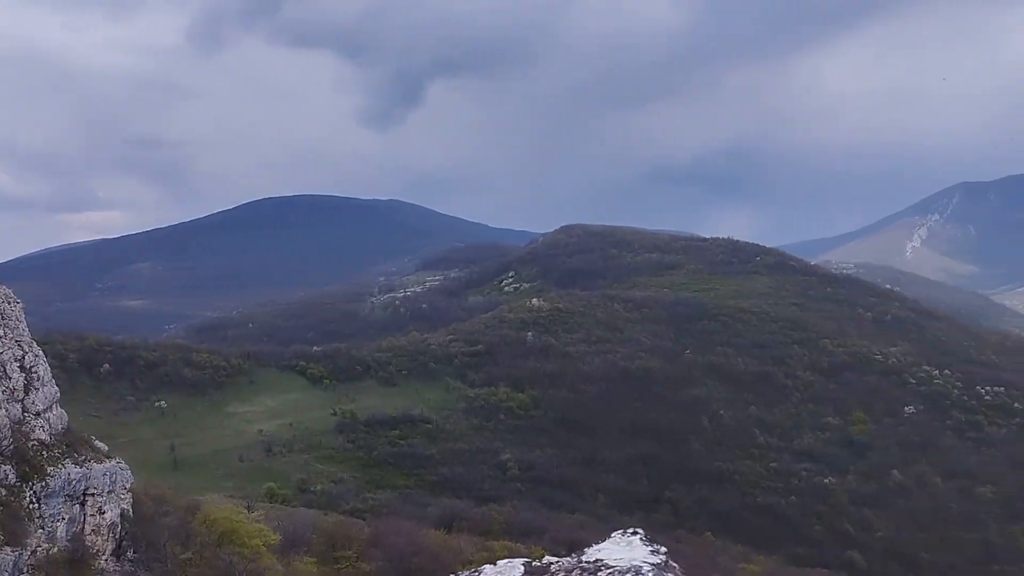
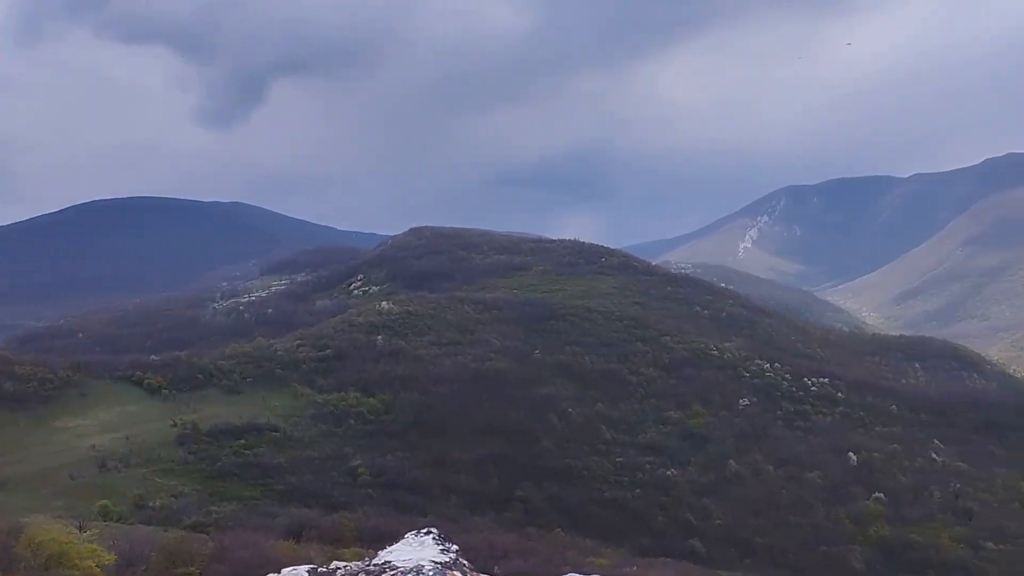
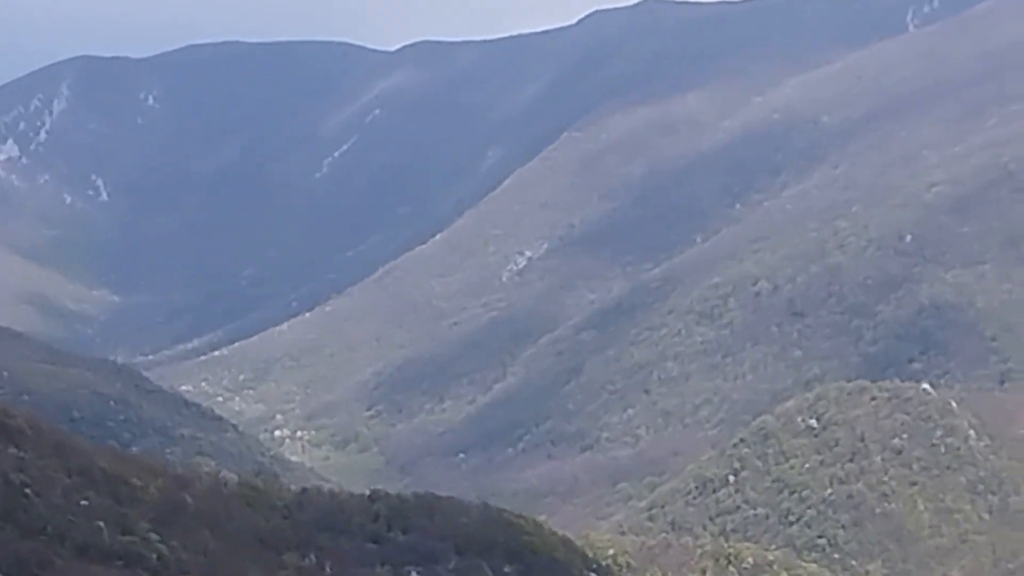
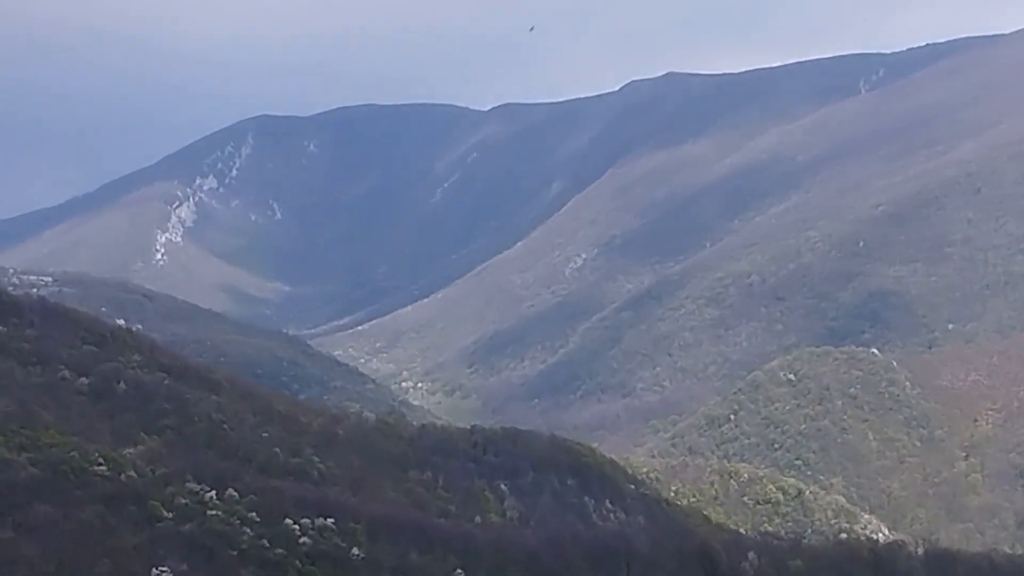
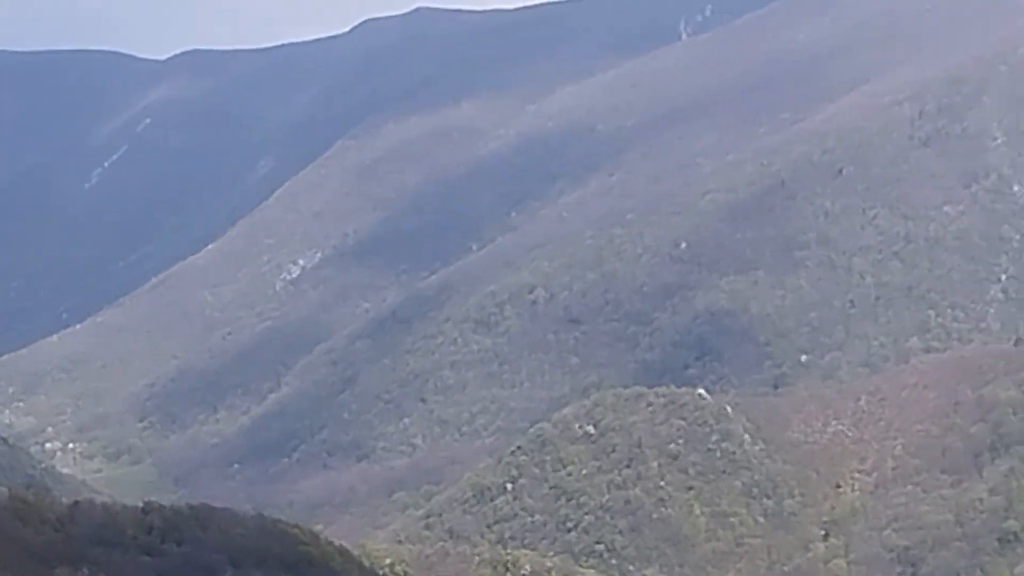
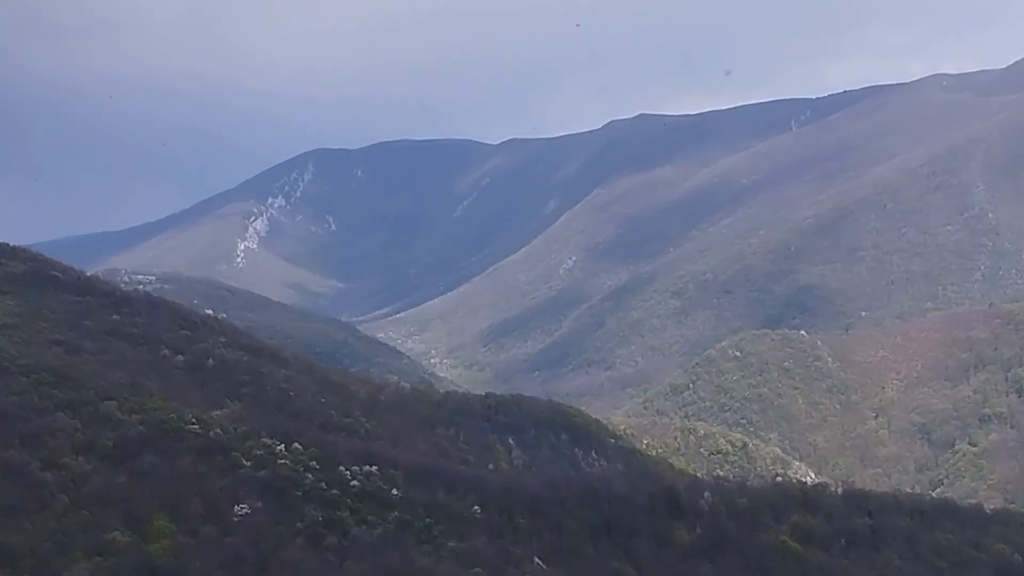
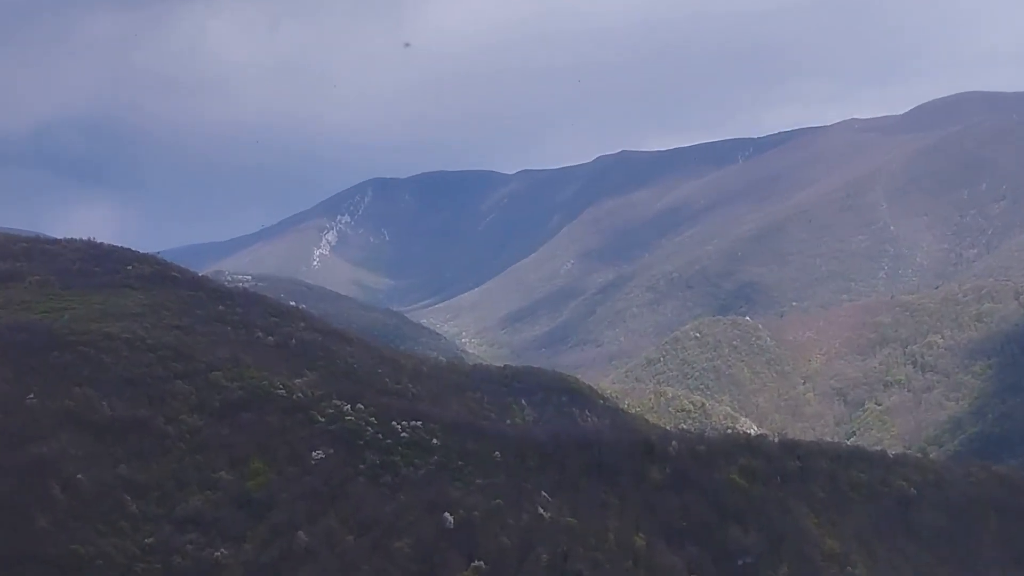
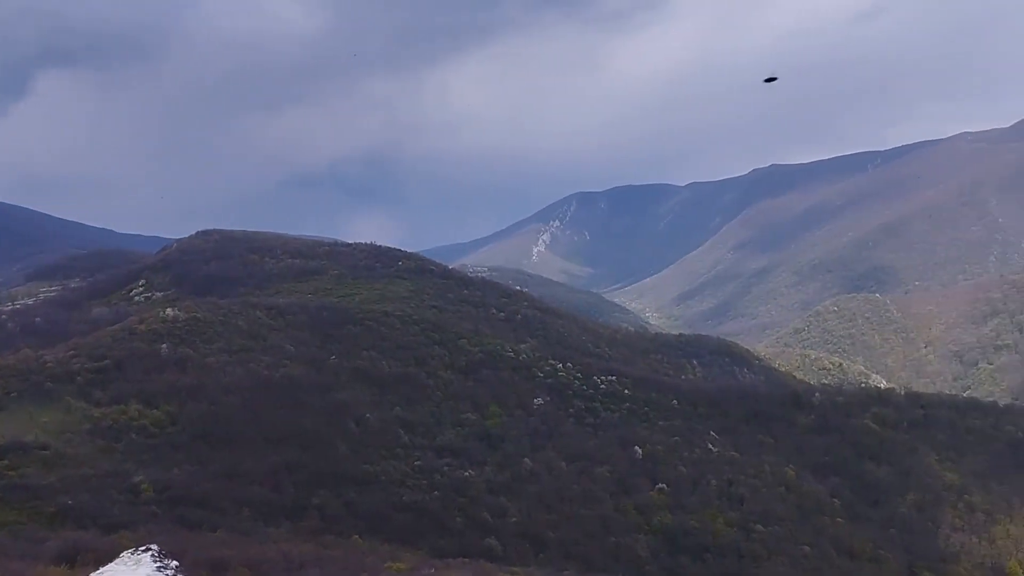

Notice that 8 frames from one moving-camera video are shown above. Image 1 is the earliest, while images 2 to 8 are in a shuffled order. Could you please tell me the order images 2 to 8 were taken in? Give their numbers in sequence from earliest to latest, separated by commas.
2, 8, 7, 6, 4, 3, 5
